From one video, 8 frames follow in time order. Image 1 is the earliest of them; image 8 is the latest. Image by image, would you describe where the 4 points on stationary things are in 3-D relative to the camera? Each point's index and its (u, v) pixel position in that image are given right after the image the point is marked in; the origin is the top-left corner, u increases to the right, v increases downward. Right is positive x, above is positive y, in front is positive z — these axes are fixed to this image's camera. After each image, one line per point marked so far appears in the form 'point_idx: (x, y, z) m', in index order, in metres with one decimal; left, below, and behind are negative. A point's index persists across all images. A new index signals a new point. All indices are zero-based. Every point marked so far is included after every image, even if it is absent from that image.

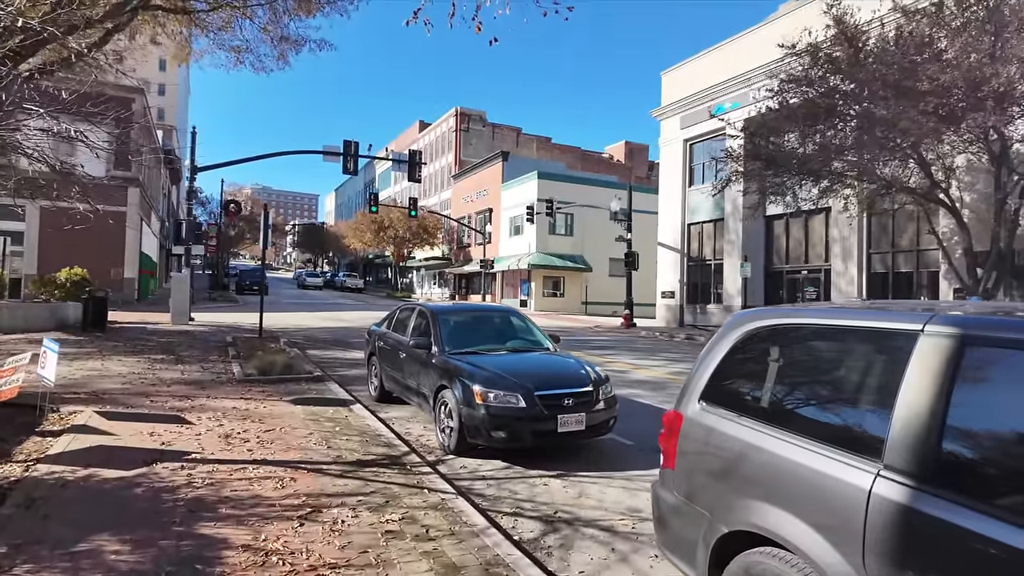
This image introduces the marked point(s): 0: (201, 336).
0: (-8.1, -1.3, +15.5) m
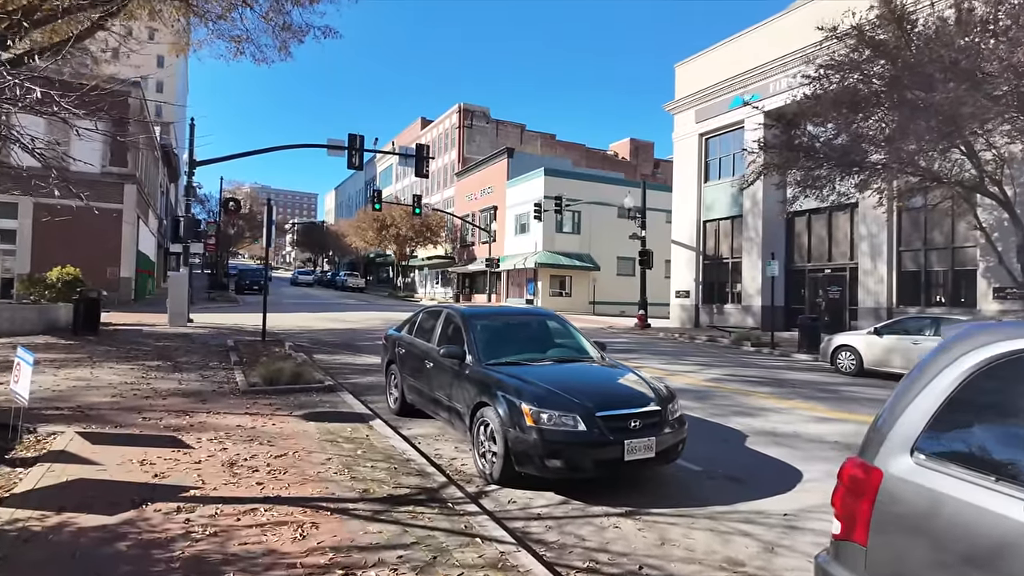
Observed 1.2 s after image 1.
0: (-7.6, -1.3, +14.6) m
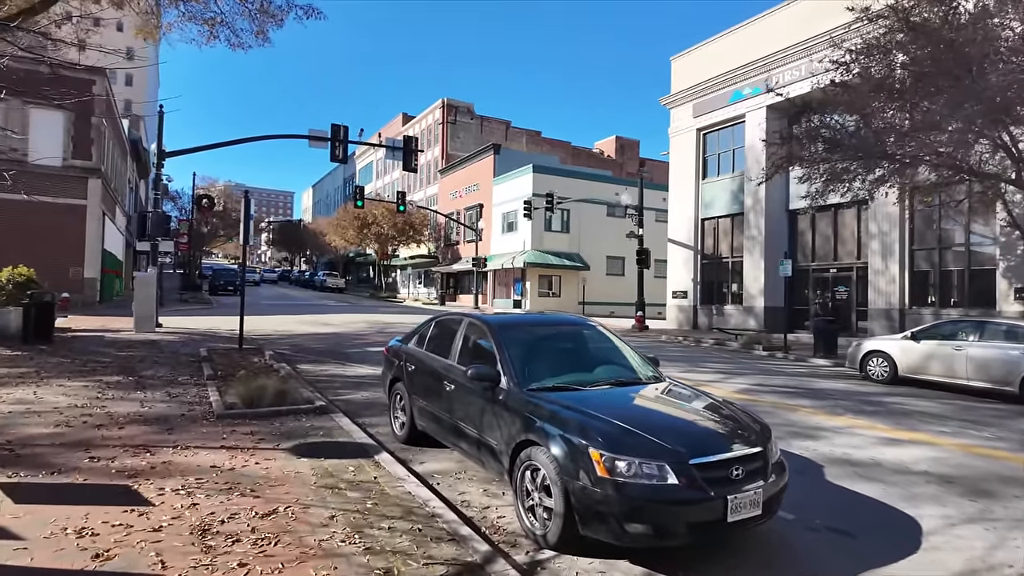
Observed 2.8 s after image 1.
0: (-7.5, -1.3, +13.1) m
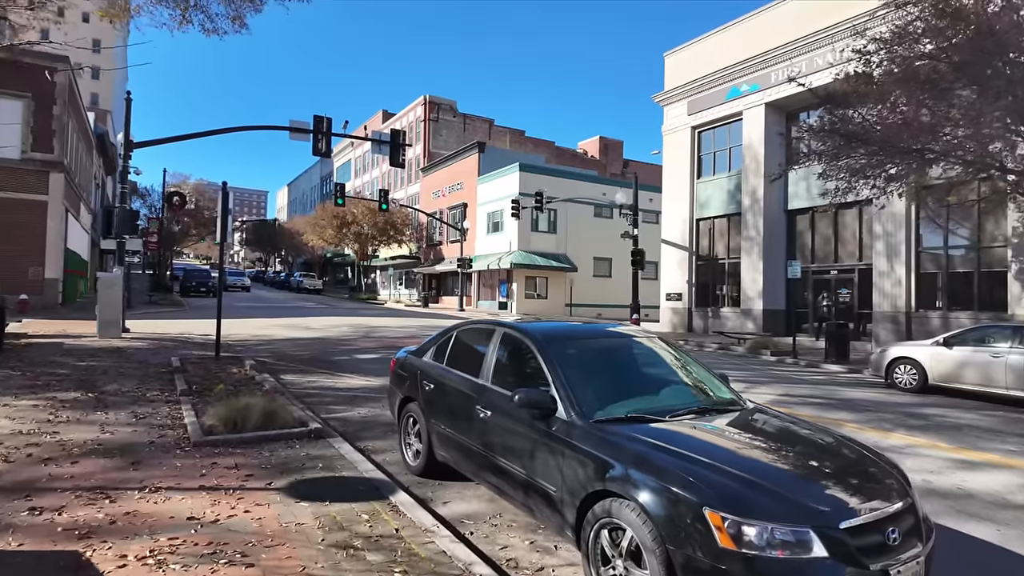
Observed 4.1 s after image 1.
0: (-7.4, -1.4, +11.8) m
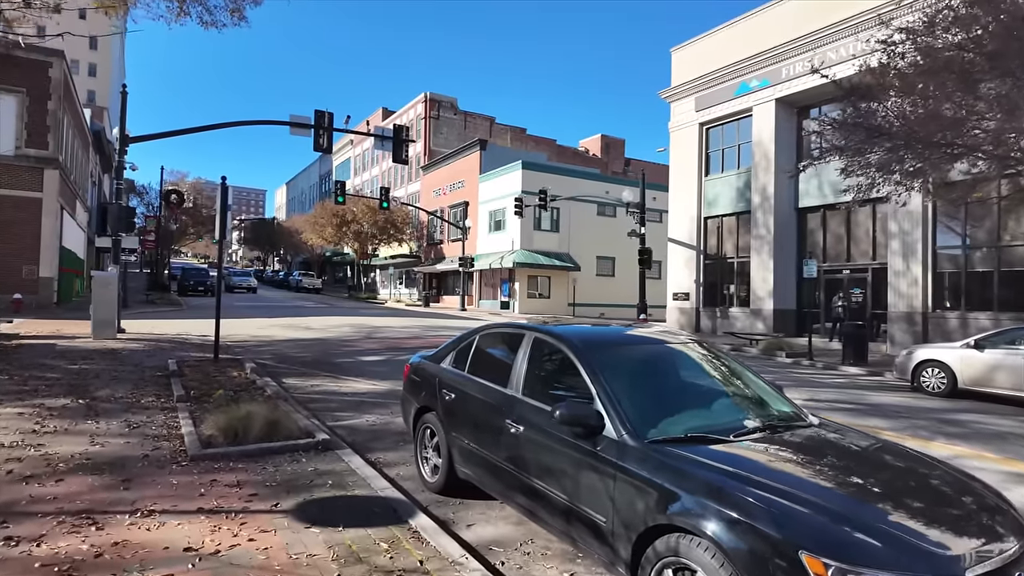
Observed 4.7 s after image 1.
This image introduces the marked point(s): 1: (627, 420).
0: (-7.2, -1.3, +11.3) m
1: (+0.7, -0.8, +3.6) m
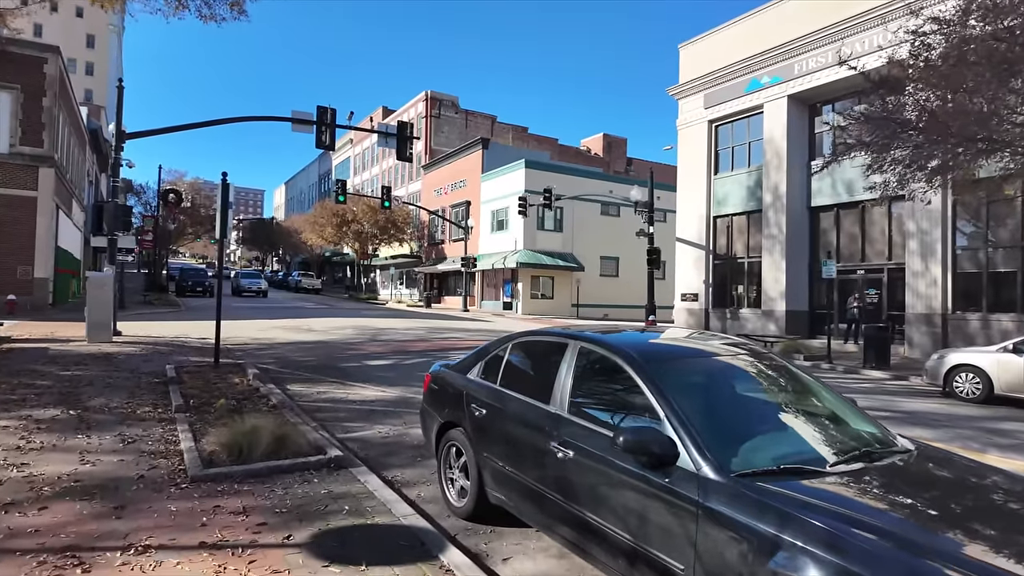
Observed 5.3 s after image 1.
0: (-7.0, -1.4, +10.7) m
1: (+1.0, -0.8, +3.1) m
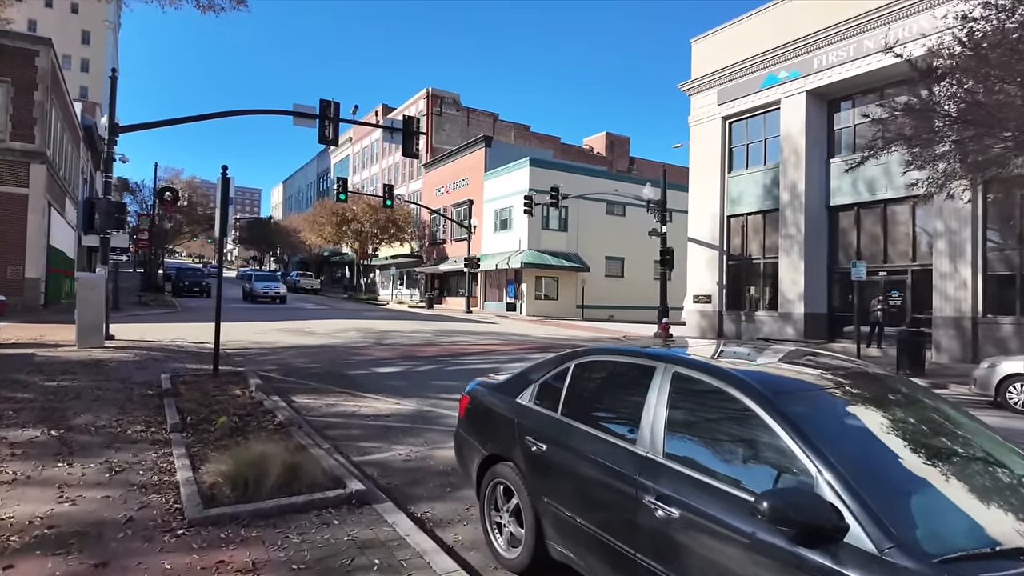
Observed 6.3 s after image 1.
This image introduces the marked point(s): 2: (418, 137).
0: (-6.6, -1.4, +9.9) m
1: (+1.4, -0.9, +2.3) m
2: (-3.1, +4.9, +19.2) m
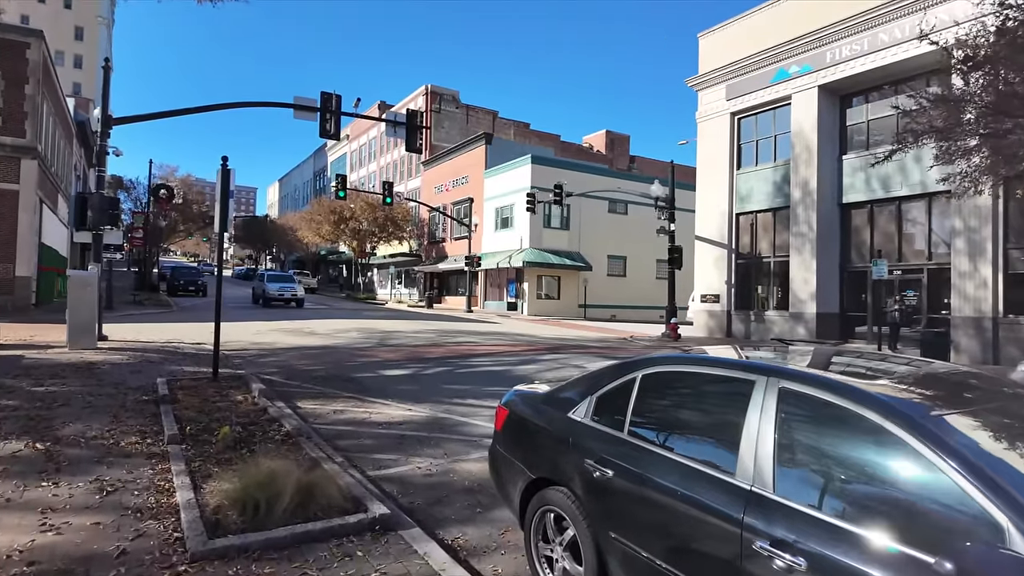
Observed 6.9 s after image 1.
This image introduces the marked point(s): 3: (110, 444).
0: (-6.3, -1.4, +9.4) m
1: (+1.7, -0.9, +1.8) m
2: (-2.8, +4.9, +18.7) m
3: (-3.9, -1.5, +5.8) m
